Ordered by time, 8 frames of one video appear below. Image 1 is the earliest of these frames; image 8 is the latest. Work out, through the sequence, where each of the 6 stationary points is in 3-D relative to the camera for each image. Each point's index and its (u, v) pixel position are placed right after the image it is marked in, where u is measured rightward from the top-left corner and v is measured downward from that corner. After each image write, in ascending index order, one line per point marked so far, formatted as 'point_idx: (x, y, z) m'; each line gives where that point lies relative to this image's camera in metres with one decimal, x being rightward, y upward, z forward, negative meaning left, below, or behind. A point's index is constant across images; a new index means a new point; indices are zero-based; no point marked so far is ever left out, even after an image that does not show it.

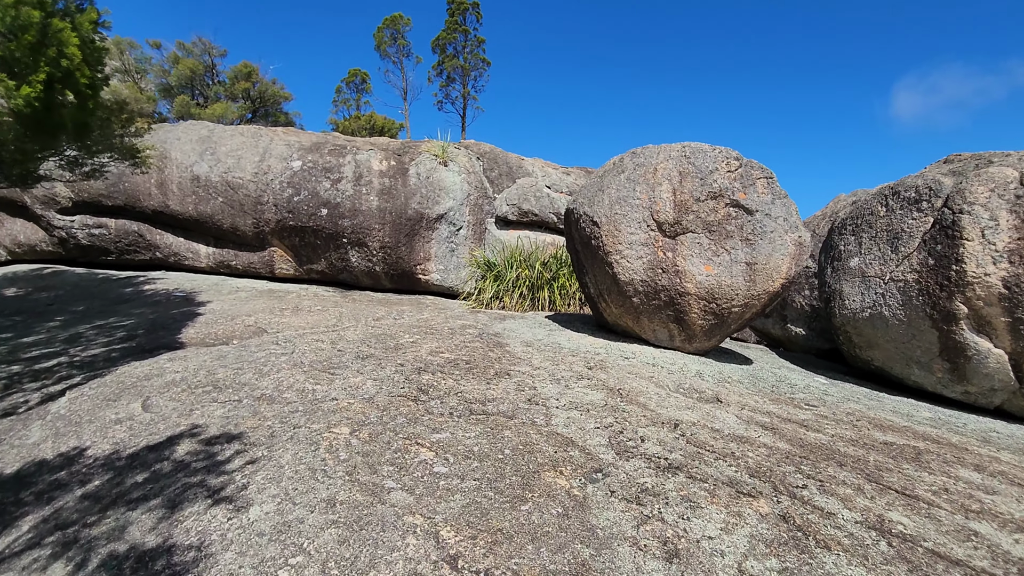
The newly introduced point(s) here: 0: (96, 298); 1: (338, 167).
0: (-5.5, -0.2, +7.2) m
1: (-2.8, +2.0, +8.7) m
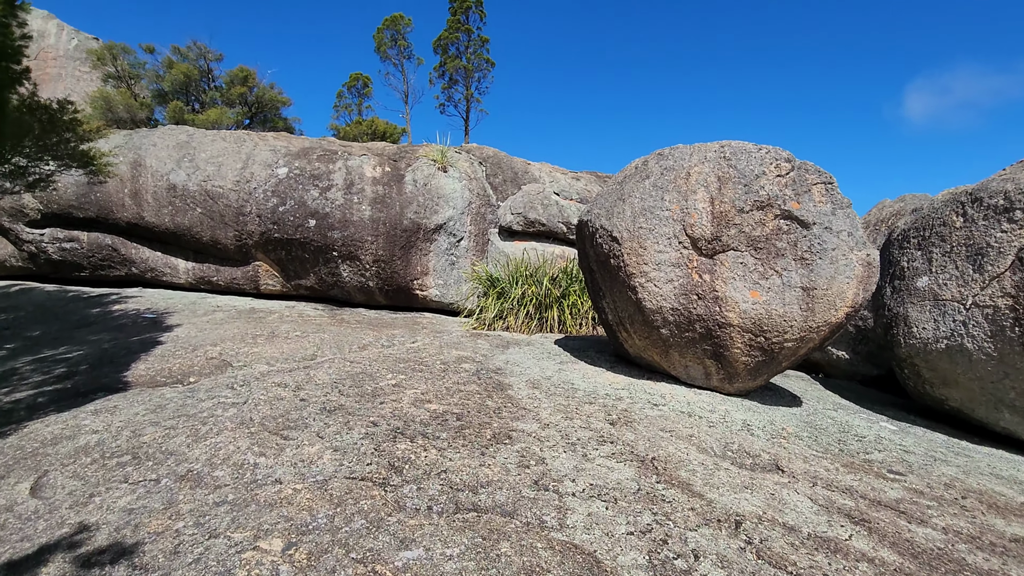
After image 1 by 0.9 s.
0: (-5.5, -0.4, +6.5) m
1: (-2.7, +1.7, +8.0) m
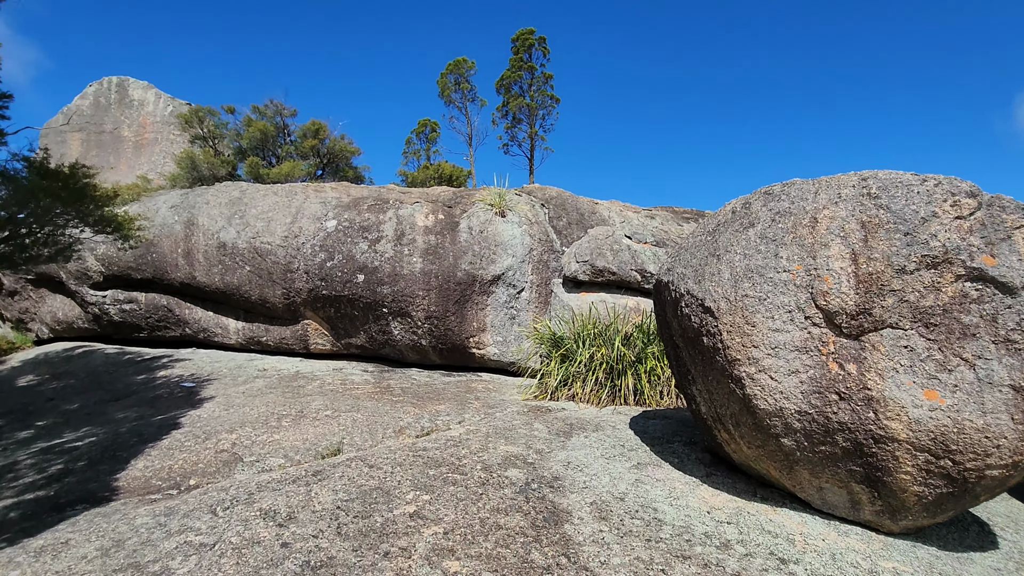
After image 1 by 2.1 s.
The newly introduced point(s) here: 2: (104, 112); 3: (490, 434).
0: (-4.8, -1.2, +6.2) m
1: (-1.9, +0.9, +7.5) m
2: (-14.9, +6.5, +19.8) m
3: (-0.2, -1.1, +4.2) m
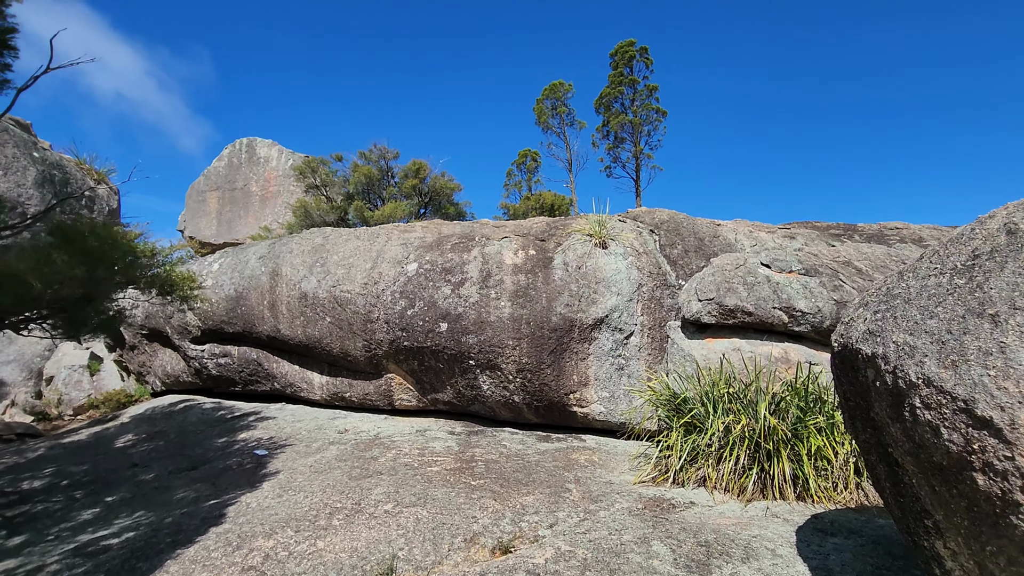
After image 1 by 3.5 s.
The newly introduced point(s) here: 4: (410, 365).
0: (-3.6, -1.9, +5.9) m
1: (-0.6, +0.3, +6.7) m
2: (-11.0, +4.7, +21.6) m
3: (+0.4, -1.5, +2.9) m
4: (-1.3, -1.0, +6.7) m
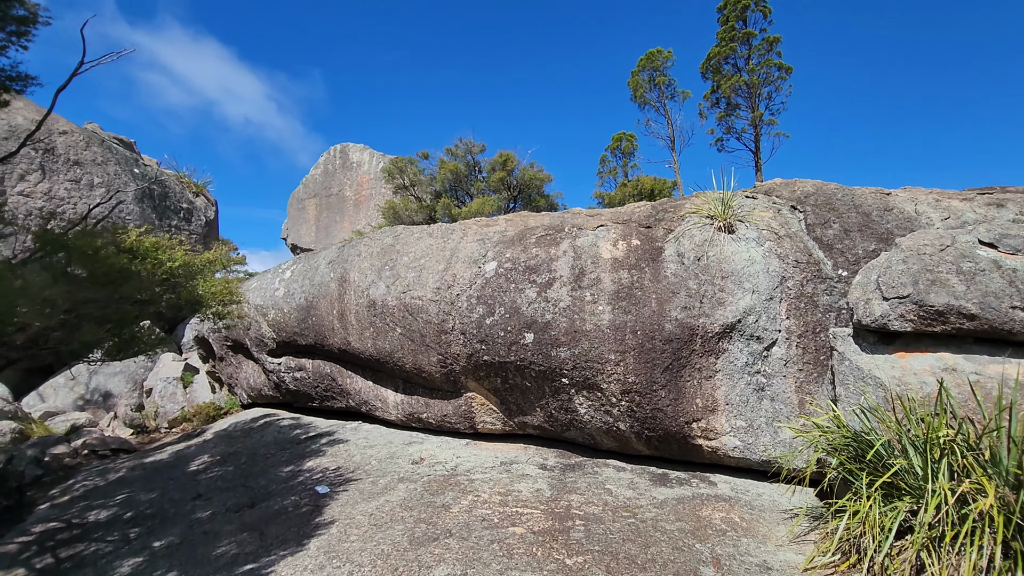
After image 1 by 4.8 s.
0: (-2.7, -2.0, +5.3) m
1: (+0.4, +0.3, +5.5) m
2: (-7.4, +4.5, +22.0) m
3: (+0.8, -1.5, +1.6) m
4: (-0.2, -1.0, +5.7) m
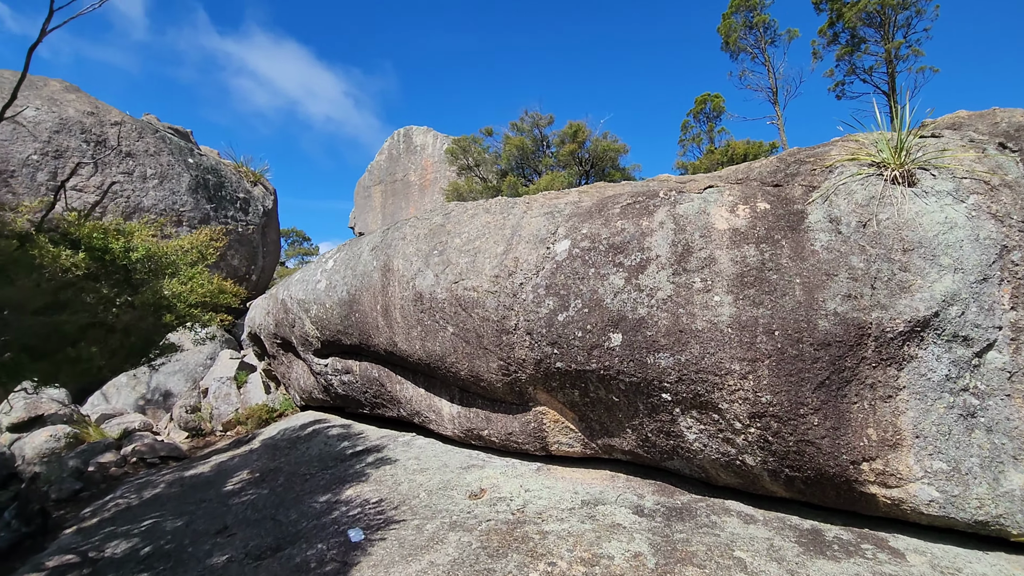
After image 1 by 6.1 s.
0: (-2.0, -2.0, +4.4) m
1: (+1.0, +0.4, +4.1) m
2: (-4.6, +5.0, +21.4) m
3: (+0.9, -1.5, +0.3) m
4: (+0.5, -0.9, +4.4) m
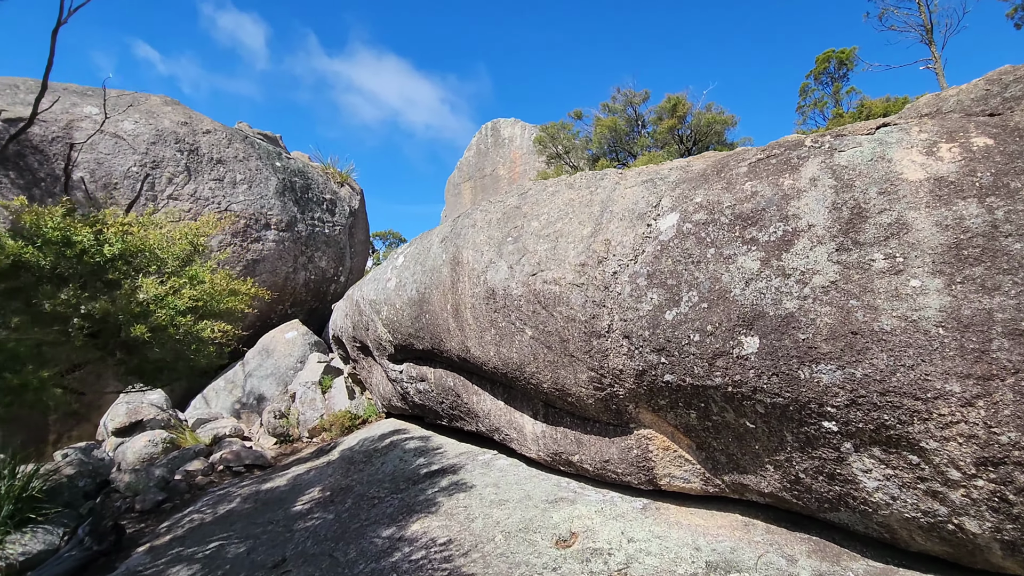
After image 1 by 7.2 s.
0: (-1.3, -2.0, +3.7) m
1: (+1.5, +0.5, +2.9) m
2: (-1.1, +5.1, +20.9) m
3: (+0.8, -1.5, -0.8) m
4: (+1.1, -0.8, +3.4) m
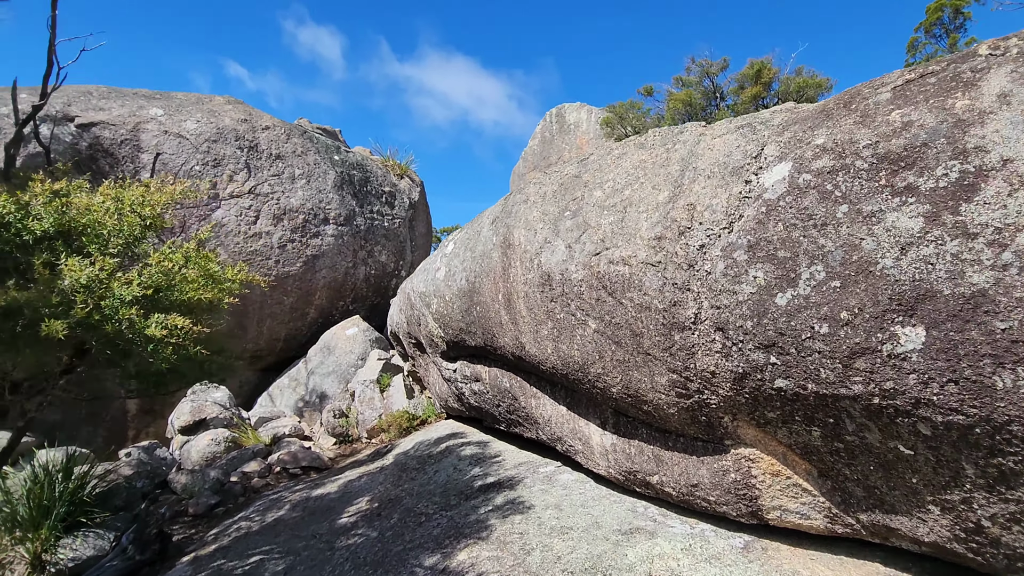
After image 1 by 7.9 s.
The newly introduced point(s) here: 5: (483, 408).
0: (-1.0, -1.9, +3.2) m
1: (+1.7, +0.6, +2.0) m
2: (+1.4, +5.4, +20.2) m
3: (+0.6, -1.4, -1.6) m
4: (+1.3, -0.7, +2.5) m
5: (-0.3, -1.2, +5.4) m
